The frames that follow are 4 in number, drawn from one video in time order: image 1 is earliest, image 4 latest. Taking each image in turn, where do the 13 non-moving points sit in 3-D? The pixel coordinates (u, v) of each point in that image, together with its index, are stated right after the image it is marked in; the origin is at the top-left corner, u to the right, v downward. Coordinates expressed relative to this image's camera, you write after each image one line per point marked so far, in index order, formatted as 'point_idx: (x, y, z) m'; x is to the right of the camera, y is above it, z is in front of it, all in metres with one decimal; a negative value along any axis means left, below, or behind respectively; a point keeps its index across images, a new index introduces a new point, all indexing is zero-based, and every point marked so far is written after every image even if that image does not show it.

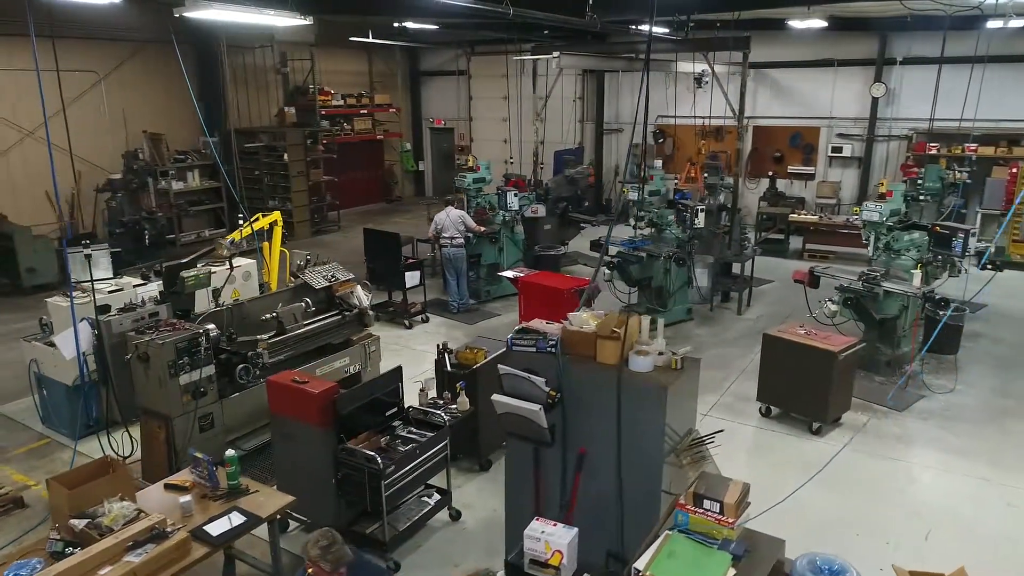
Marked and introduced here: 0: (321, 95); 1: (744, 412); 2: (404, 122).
0: (-3.6, +3.7, +13.2) m
1: (+1.8, -0.9, +5.2) m
2: (-2.6, +4.1, +17.0) m
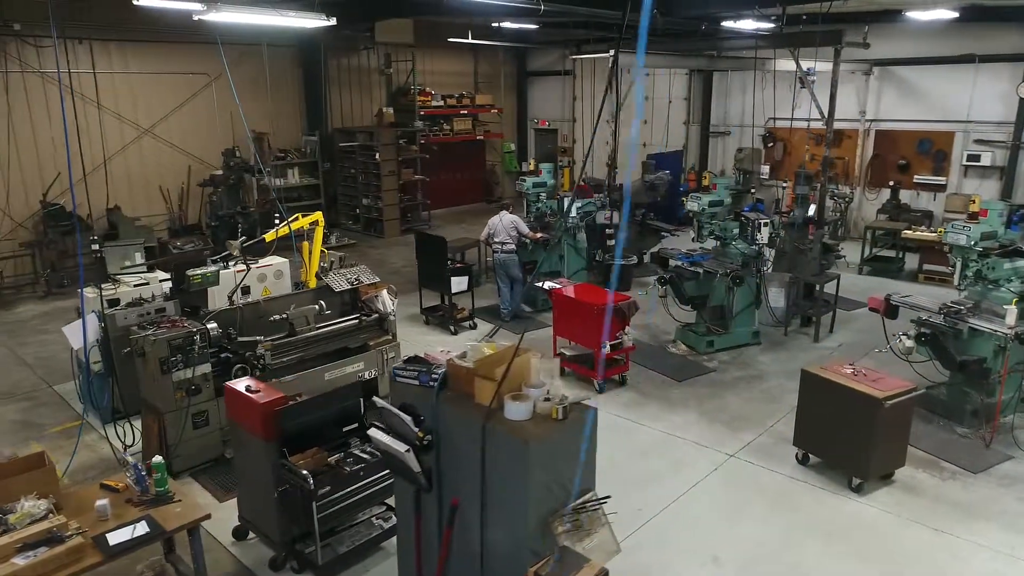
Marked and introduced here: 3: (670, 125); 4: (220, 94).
0: (-1.8, +3.8, +13.4) m
1: (+1.8, -1.1, +4.6) m
2: (-0.1, +4.1, +17.0) m
3: (+3.1, +3.2, +13.3) m
4: (-4.9, +3.2, +11.4) m
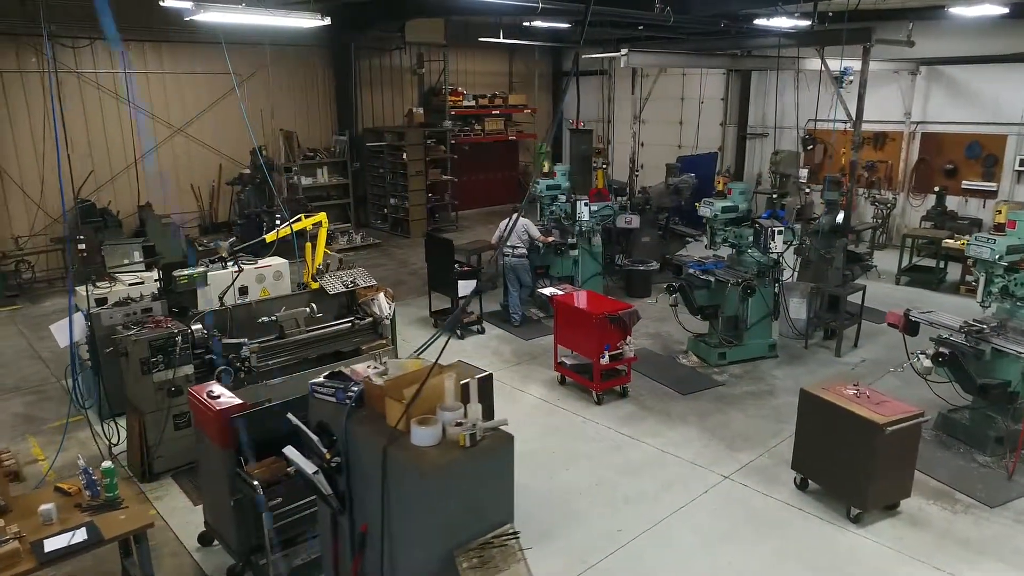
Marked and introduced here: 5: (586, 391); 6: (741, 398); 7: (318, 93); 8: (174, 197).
0: (-1.2, +3.8, +13.4) m
1: (+1.7, -1.2, +4.3) m
2: (+0.7, +4.1, +16.8) m
3: (+3.7, +3.1, +12.9) m
4: (-4.4, +3.3, +11.5) m
5: (+0.6, -0.9, +5.7) m
6: (+1.9, -0.9, +5.6) m
7: (-3.6, +3.6, +12.4) m
8: (-5.3, +1.4, +10.9) m
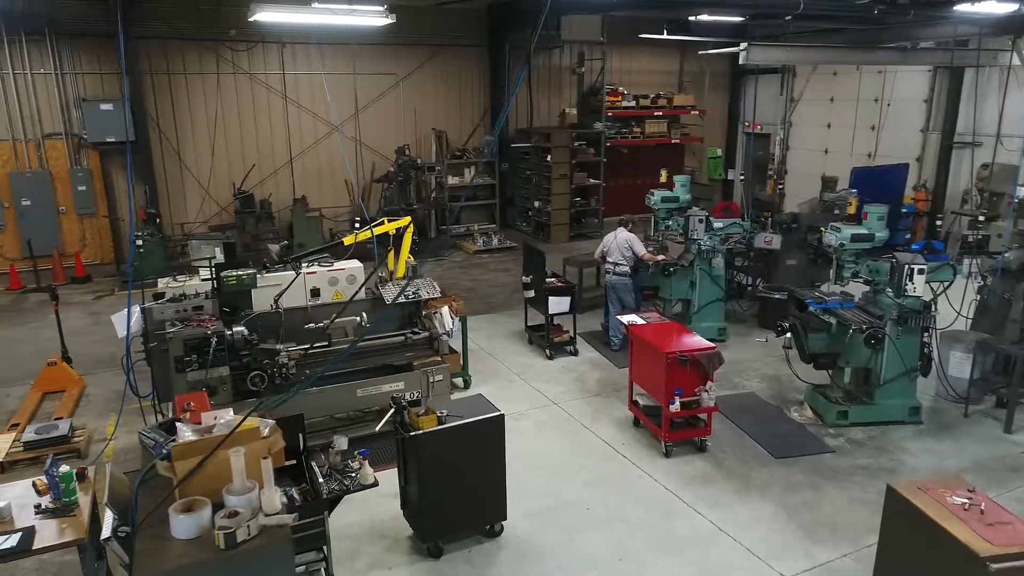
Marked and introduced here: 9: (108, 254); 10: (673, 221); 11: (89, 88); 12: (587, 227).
0: (+1.8, +3.6, +12.8) m
1: (+1.7, -1.5, +3.4) m
2: (+4.5, +3.7, +15.6) m
3: (+6.2, +2.5, +11.1) m
4: (-1.9, +3.4, +11.9) m
5: (+1.1, -1.1, +5.0) m
6: (+2.2, -1.2, +4.5) m
7: (-0.8, +3.6, +12.5) m
8: (-3.1, +1.6, +11.5) m
9: (-5.7, +0.5, +9.6) m
10: (+1.7, +0.7, +7.1) m
11: (-5.7, +2.7, +9.3) m
12: (+1.4, +1.2, +13.0) m
